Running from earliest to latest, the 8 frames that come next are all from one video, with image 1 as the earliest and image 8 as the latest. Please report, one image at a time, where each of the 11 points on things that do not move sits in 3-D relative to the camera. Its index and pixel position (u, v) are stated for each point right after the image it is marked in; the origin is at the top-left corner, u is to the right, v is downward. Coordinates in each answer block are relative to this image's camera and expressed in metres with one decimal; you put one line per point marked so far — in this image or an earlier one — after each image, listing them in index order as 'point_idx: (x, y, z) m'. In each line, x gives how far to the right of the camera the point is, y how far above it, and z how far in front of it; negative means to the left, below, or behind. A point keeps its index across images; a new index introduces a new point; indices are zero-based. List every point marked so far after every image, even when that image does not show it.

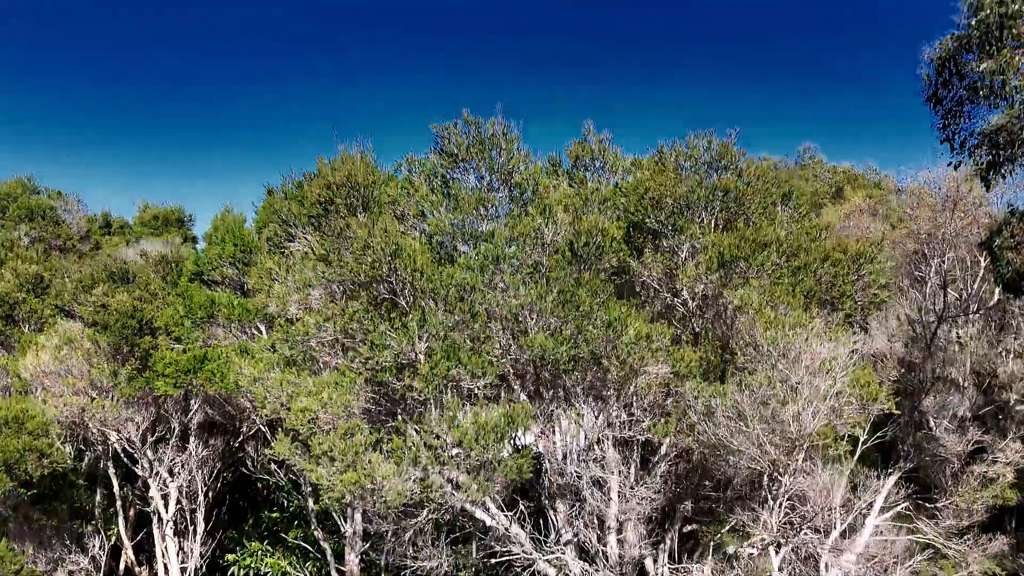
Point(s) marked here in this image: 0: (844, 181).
0: (+12.2, +3.9, +17.2) m
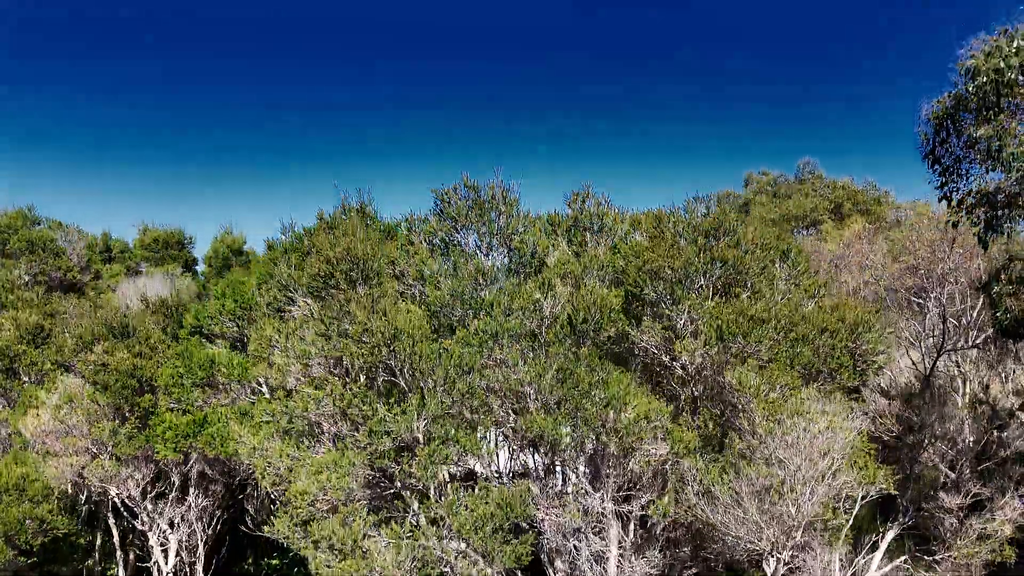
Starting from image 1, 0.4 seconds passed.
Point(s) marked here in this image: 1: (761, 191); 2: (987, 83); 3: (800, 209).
0: (+12.2, +3.3, +17.2) m
1: (+10.4, +4.0, +19.4) m
2: (+4.3, +1.8, +4.3) m
3: (+10.6, +2.9, +17.2) m
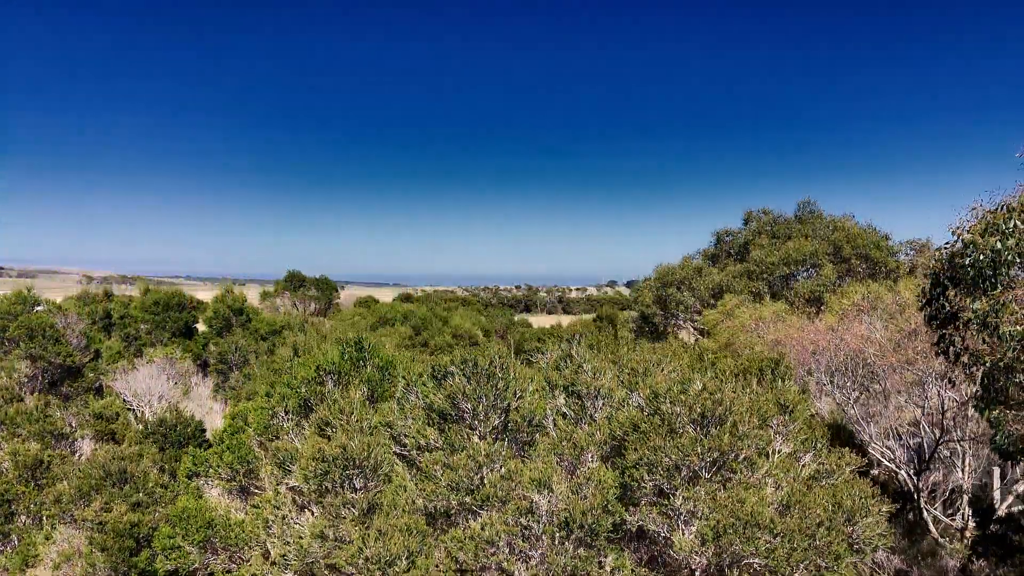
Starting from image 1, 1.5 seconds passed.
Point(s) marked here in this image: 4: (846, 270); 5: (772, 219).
0: (+12.2, +1.7, +17.2) m
1: (+10.4, +2.4, +19.4) m
2: (+4.3, +0.3, +4.2) m
3: (+10.6, +1.3, +17.2) m
4: (+12.1, +0.6, +16.9) m
5: (+10.8, +2.8, +19.3) m
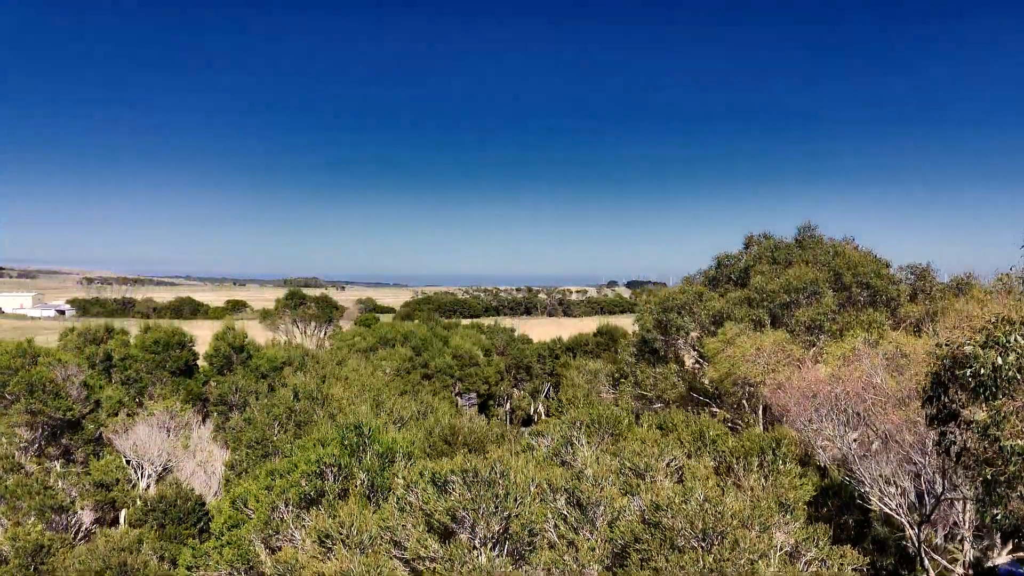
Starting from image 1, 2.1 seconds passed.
0: (+12.2, +0.7, +17.2) m
1: (+10.4, +1.4, +19.4) m
2: (+4.3, -0.8, +4.2) m
3: (+10.6, +0.3, +17.2) m
4: (+12.1, -0.4, +16.9) m
5: (+10.8, +1.8, +19.3) m
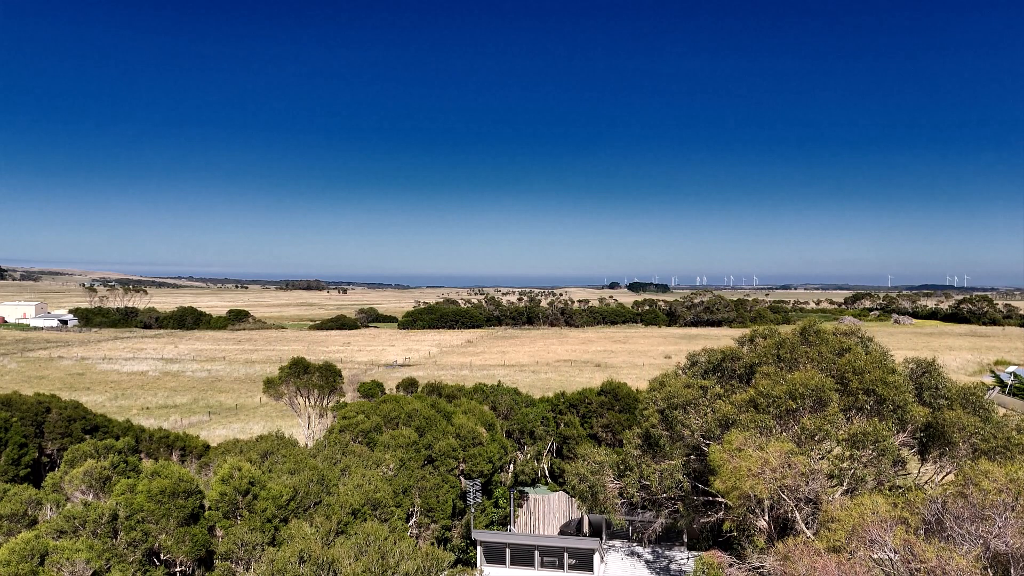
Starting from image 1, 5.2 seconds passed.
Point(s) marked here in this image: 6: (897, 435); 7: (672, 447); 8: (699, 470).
0: (+12.4, -3.1, +17.1) m
1: (+10.5, -2.5, +19.3) m
2: (+4.4, -4.6, +4.2) m
3: (+10.8, -3.6, +17.1) m
4: (+12.3, -4.2, +16.9) m
5: (+10.9, -2.0, +19.2) m
6: (+13.4, -5.1, +16.2) m
7: (+6.6, -6.6, +19.4) m
8: (+7.7, -7.5, +19.3) m
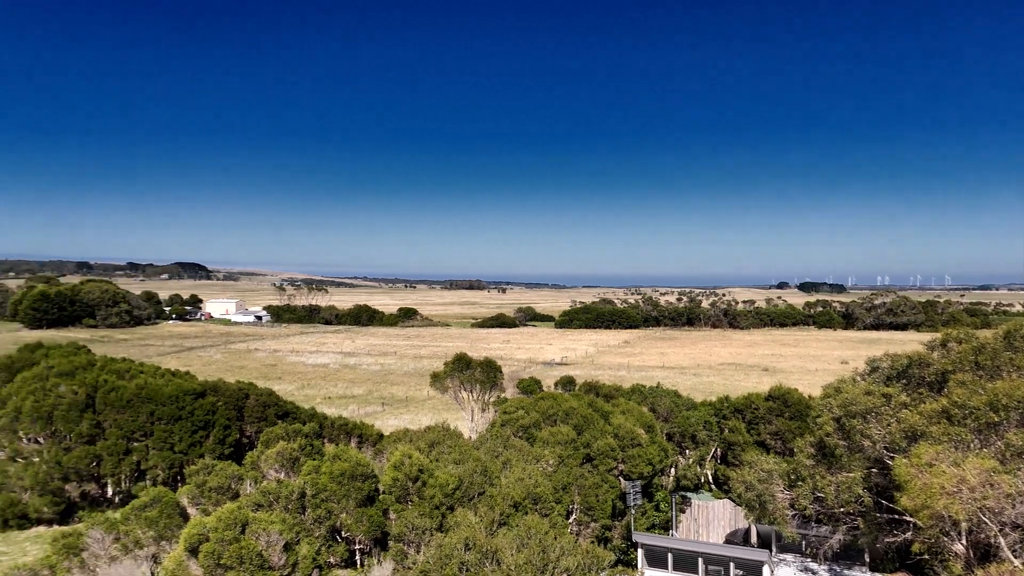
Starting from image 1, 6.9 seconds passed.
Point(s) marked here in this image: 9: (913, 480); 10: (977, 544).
0: (+18.0, -3.1, +15.5) m
1: (+16.9, -2.5, +18.1) m
2: (+6.3, -4.7, +5.8) m
3: (+16.4, -3.6, +16.0) m
4: (+17.8, -4.2, +15.2) m
5: (+17.3, -2.0, +17.9) m
6: (+18.6, -5.1, +14.2) m
7: (+13.3, -6.7, +19.5) m
8: (+14.3, -7.6, +19.0) m
9: (+13.0, -6.2, +16.0) m
10: (+15.9, -8.7, +16.3) m
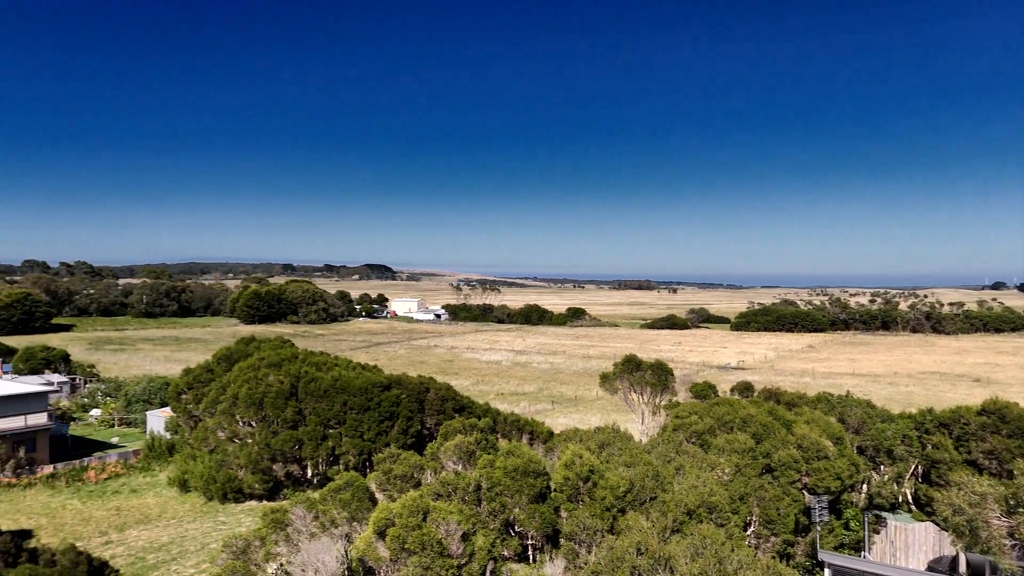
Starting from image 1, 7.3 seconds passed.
0: (+23.5, -3.2, +14.3) m
1: (+23.5, -2.6, +17.1) m
2: (+9.2, -4.9, +9.3) m
3: (+22.3, -3.7, +15.2) m
4: (+23.3, -4.3, +14.1) m
5: (+23.7, -2.1, +16.8) m
6: (+23.7, -5.2, +12.9) m
7: (+20.6, -6.8, +19.6) m
8: (+21.4, -7.7, +18.8) m
9: (+19.1, -6.3, +16.4) m
10: (+21.9, -8.8, +15.7) m
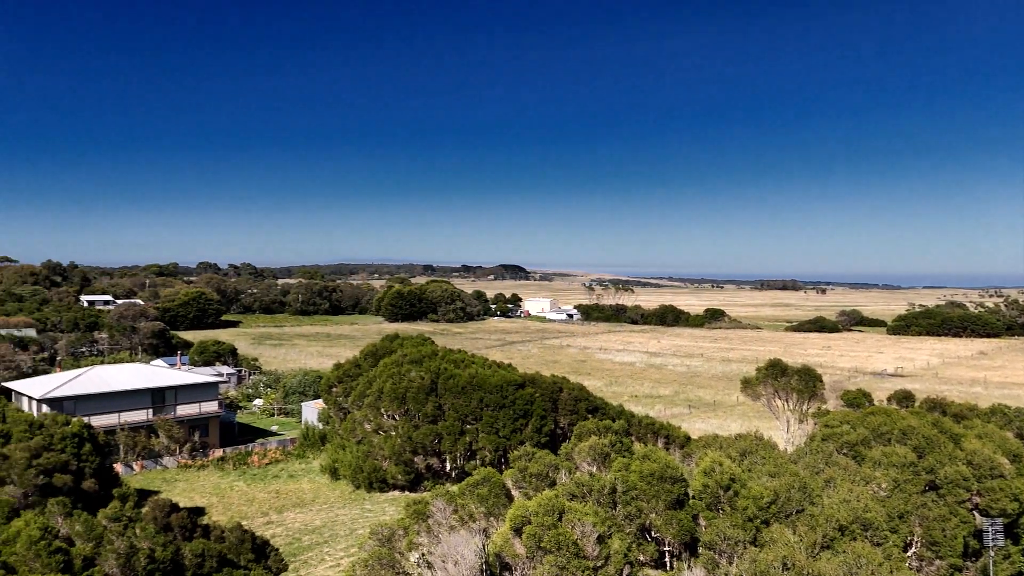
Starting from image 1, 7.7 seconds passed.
0: (+27.7, -3.5, +14.9) m
1: (+28.4, -2.9, +17.6) m
2: (+12.5, -5.4, +14.1) m
3: (+26.7, -4.0, +16.2) m
4: (+27.4, -4.6, +14.7) m
5: (+28.5, -2.4, +17.3) m
6: (+27.5, -5.5, +13.5) m
7: (+26.4, -7.2, +20.8) m
8: (+26.9, -8.0, +19.8) m
9: (+24.0, -6.7, +18.2) m
10: (+26.6, -9.2, +16.8) m
